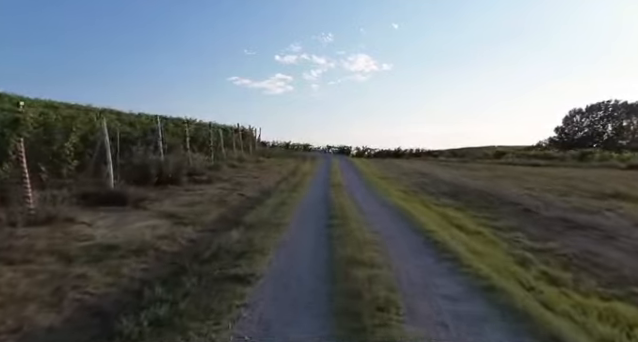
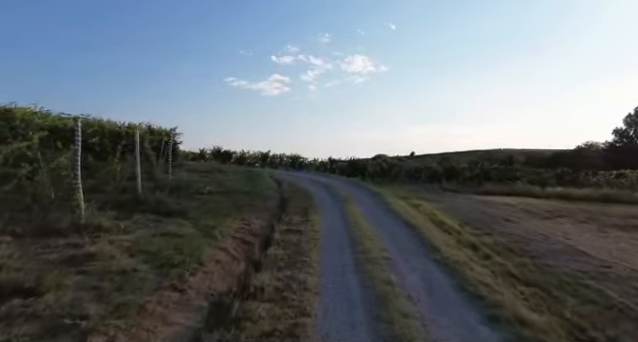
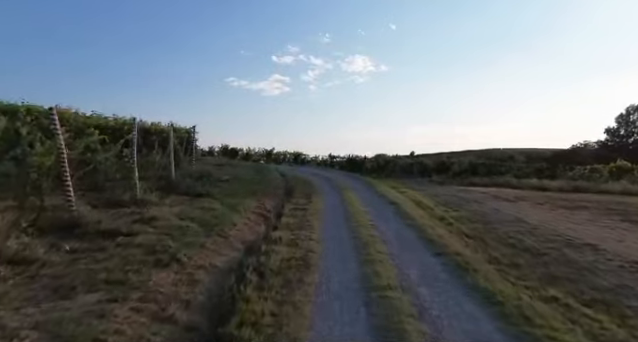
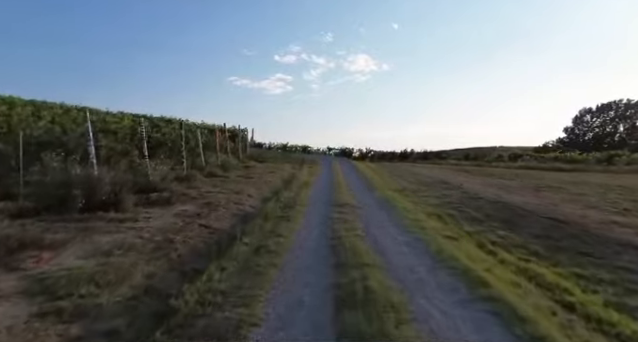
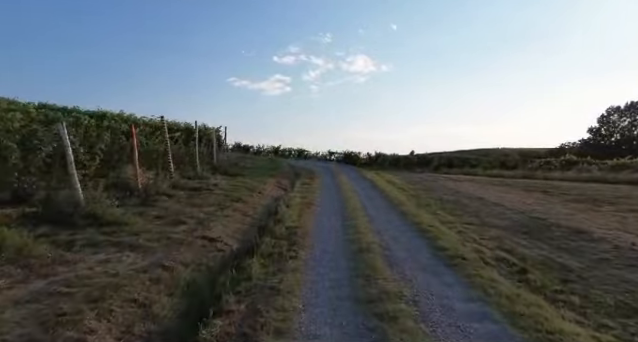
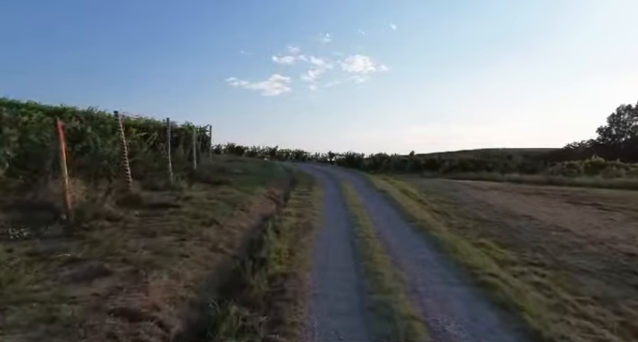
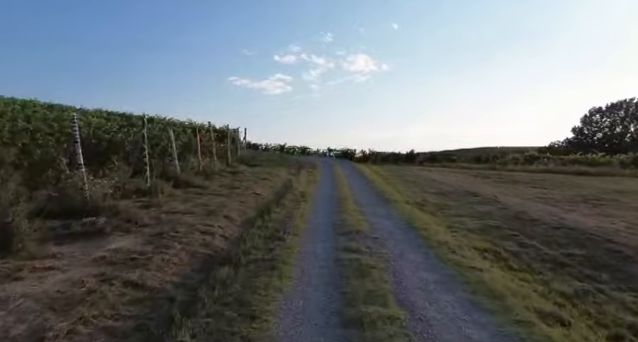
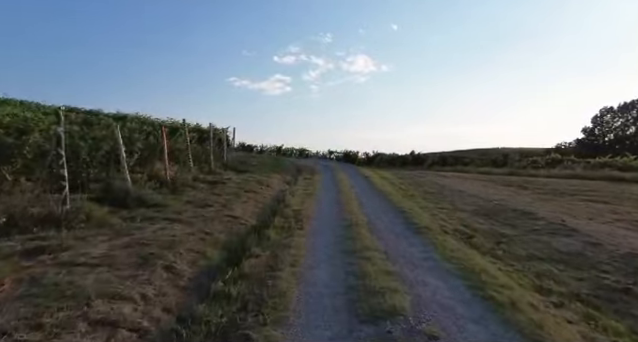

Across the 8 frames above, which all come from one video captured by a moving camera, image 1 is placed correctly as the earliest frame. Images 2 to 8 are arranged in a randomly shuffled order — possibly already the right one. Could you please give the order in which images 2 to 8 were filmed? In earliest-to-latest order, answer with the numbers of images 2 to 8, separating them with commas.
4, 7, 8, 5, 6, 3, 2
